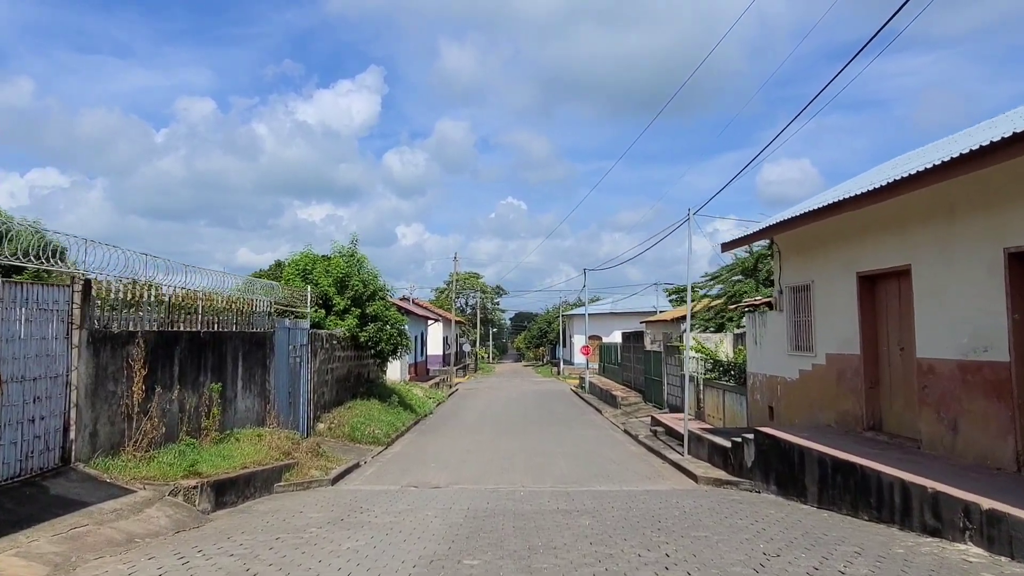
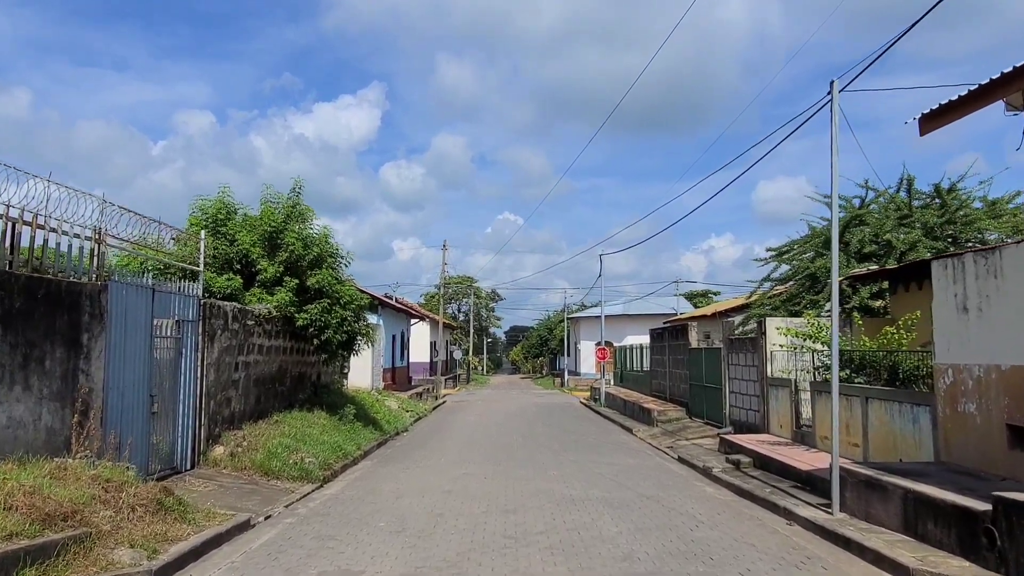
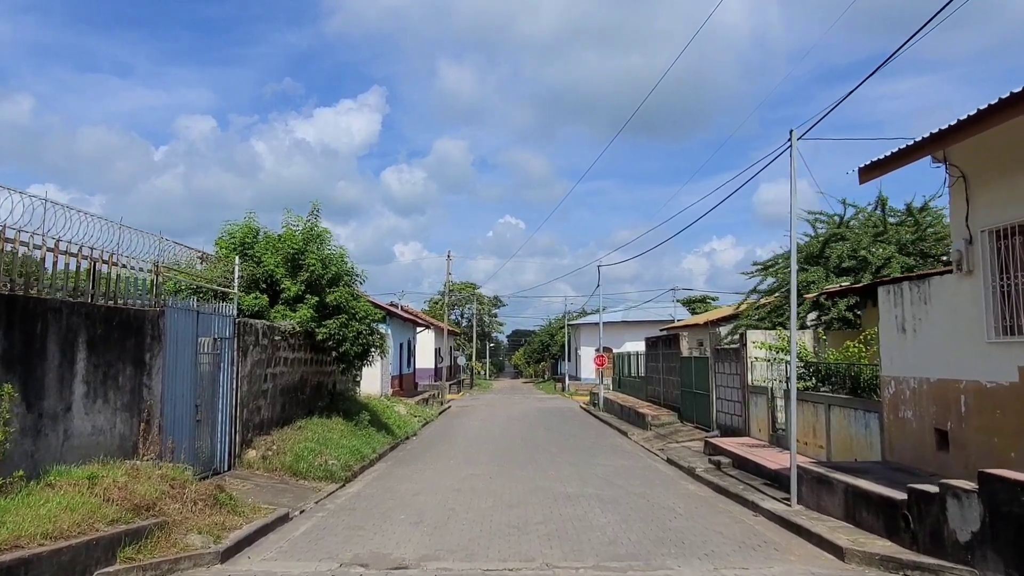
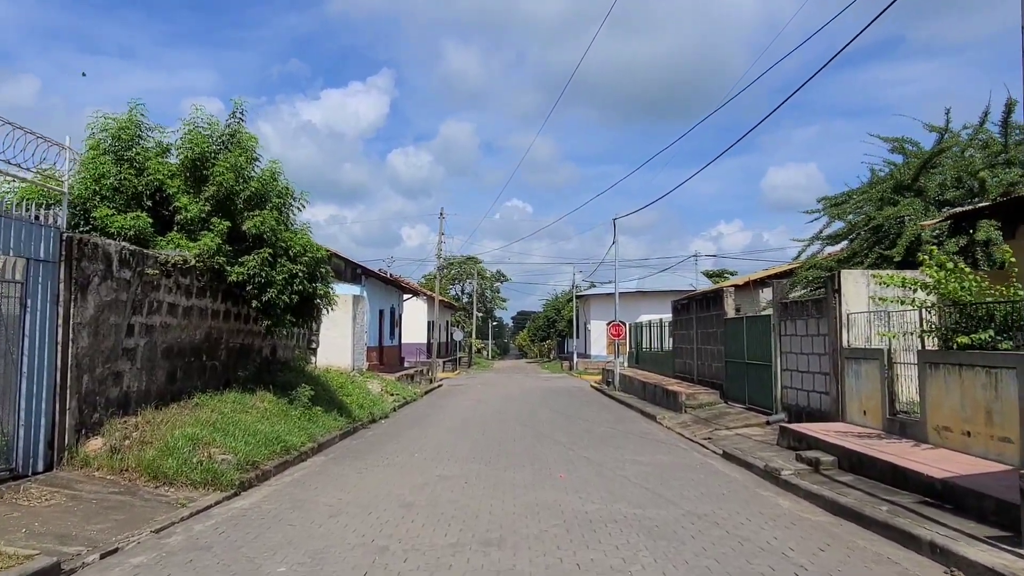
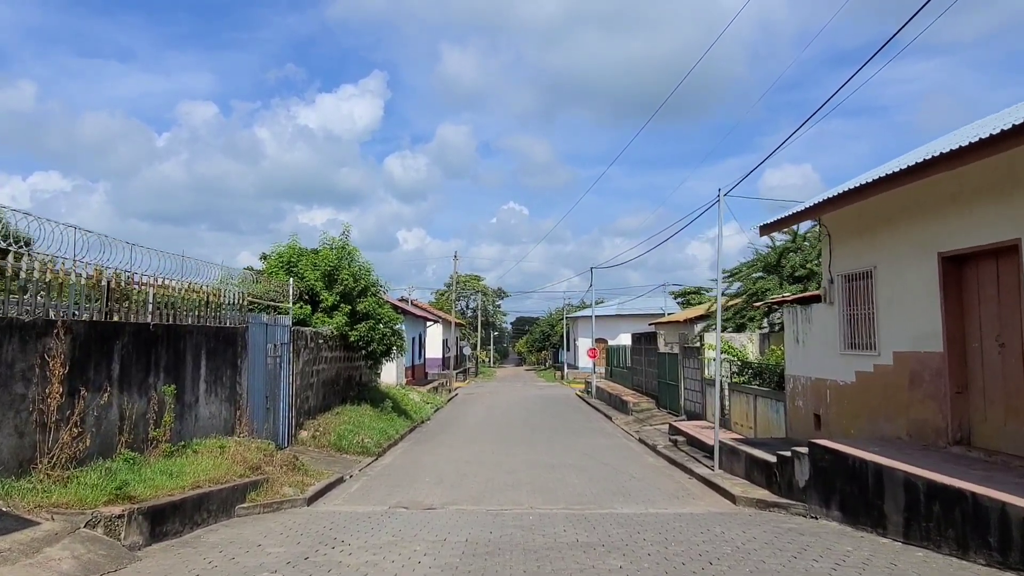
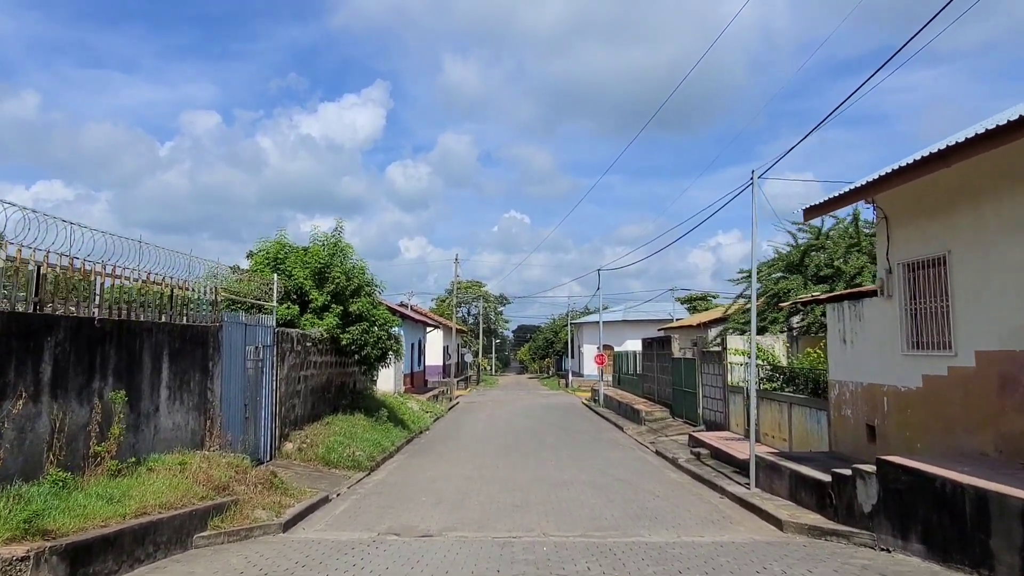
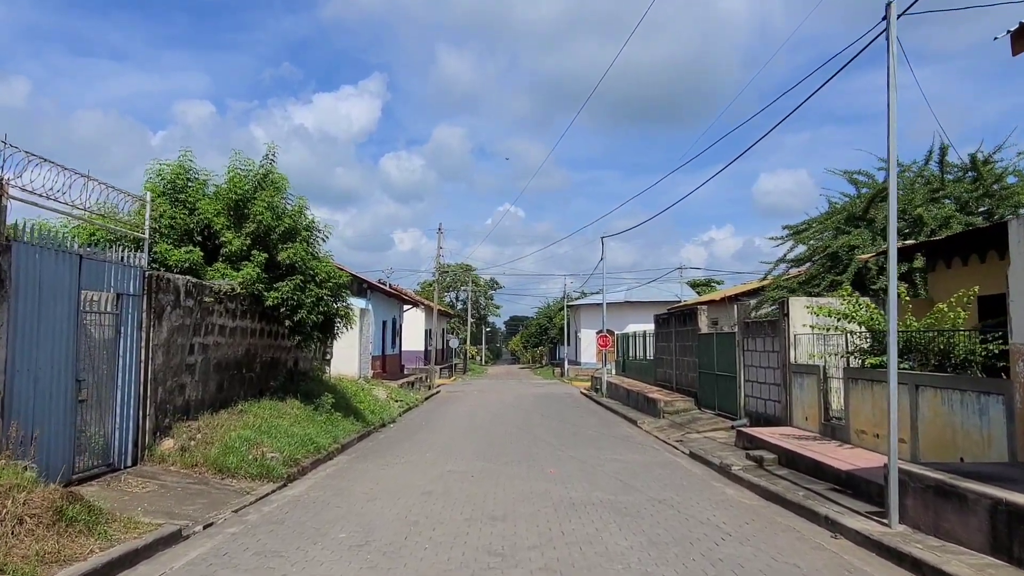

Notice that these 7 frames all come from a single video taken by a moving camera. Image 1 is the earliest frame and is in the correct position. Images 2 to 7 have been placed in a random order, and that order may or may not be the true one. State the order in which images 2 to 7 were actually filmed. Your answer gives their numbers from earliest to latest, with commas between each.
5, 6, 3, 2, 7, 4
